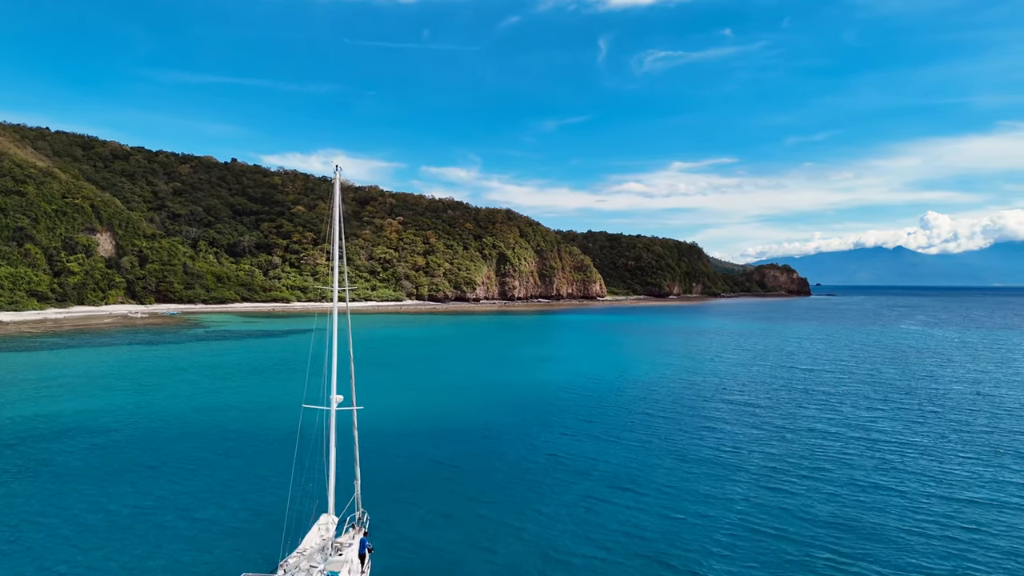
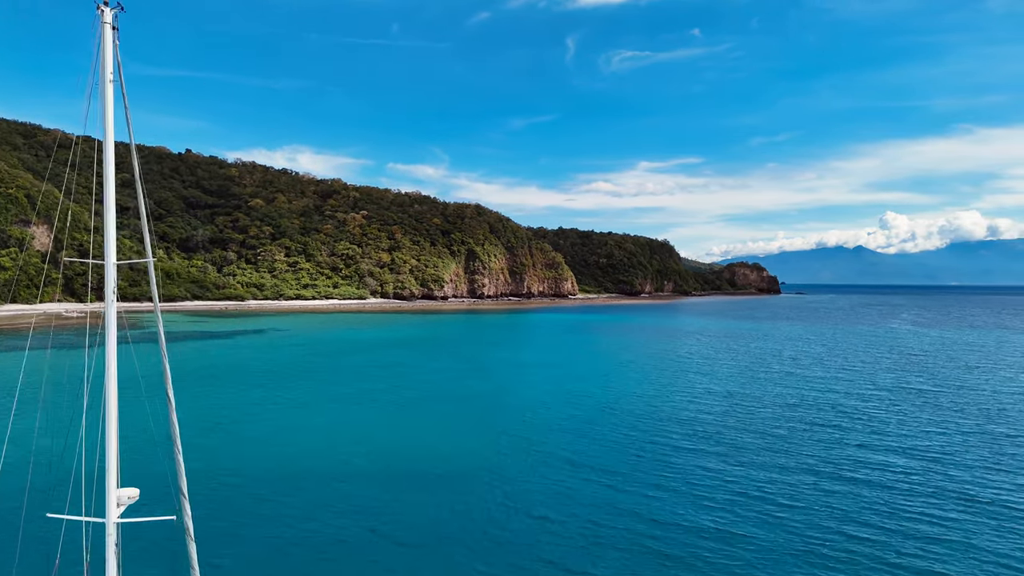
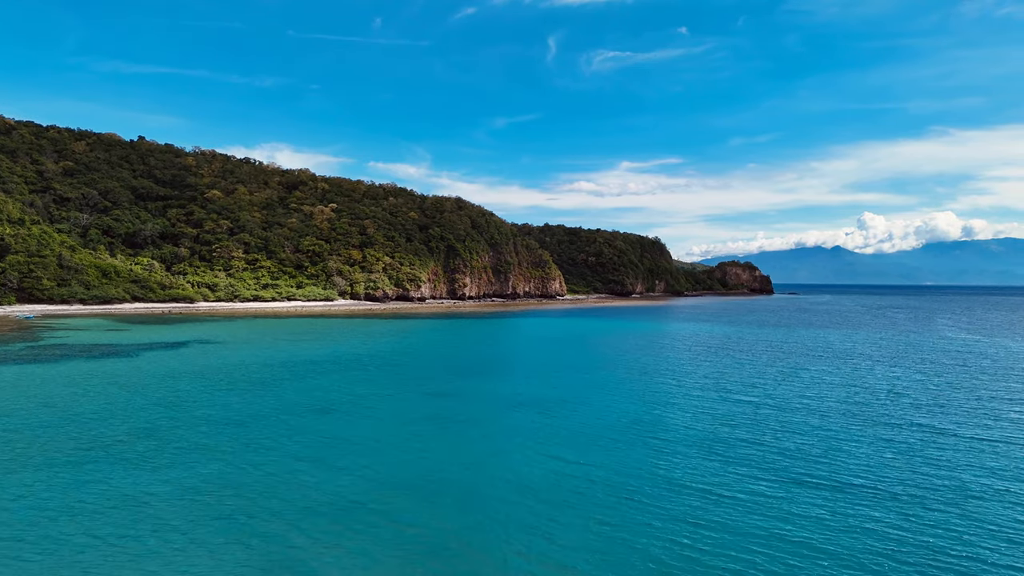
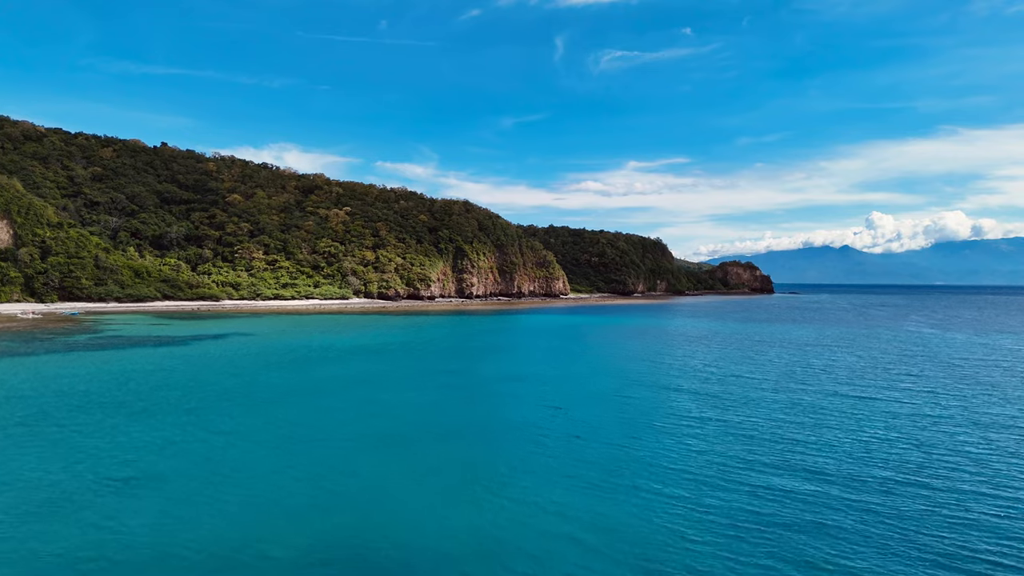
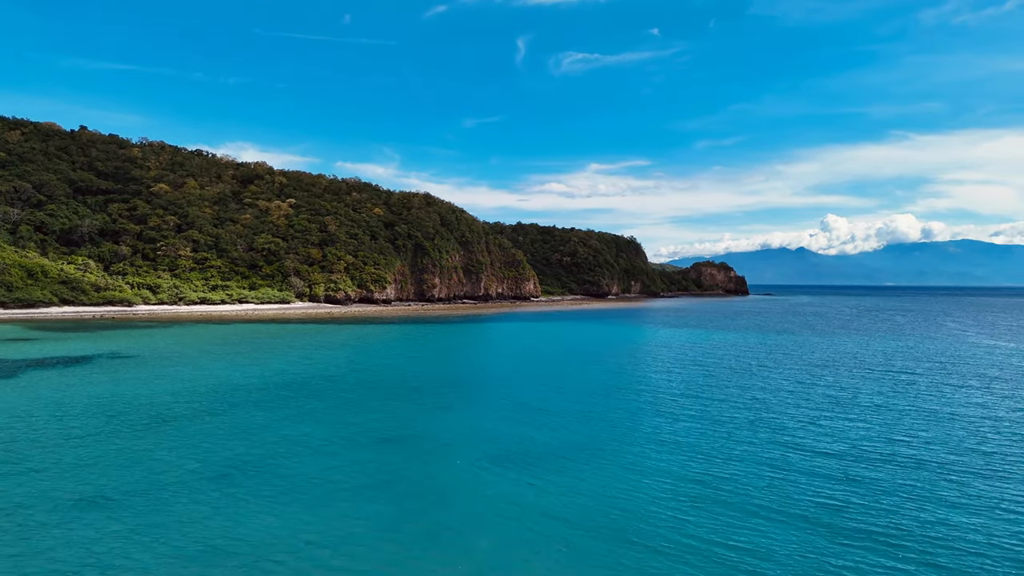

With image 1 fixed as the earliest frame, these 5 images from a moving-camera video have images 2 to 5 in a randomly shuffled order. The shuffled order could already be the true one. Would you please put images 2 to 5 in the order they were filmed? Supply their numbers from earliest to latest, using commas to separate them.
2, 4, 3, 5
